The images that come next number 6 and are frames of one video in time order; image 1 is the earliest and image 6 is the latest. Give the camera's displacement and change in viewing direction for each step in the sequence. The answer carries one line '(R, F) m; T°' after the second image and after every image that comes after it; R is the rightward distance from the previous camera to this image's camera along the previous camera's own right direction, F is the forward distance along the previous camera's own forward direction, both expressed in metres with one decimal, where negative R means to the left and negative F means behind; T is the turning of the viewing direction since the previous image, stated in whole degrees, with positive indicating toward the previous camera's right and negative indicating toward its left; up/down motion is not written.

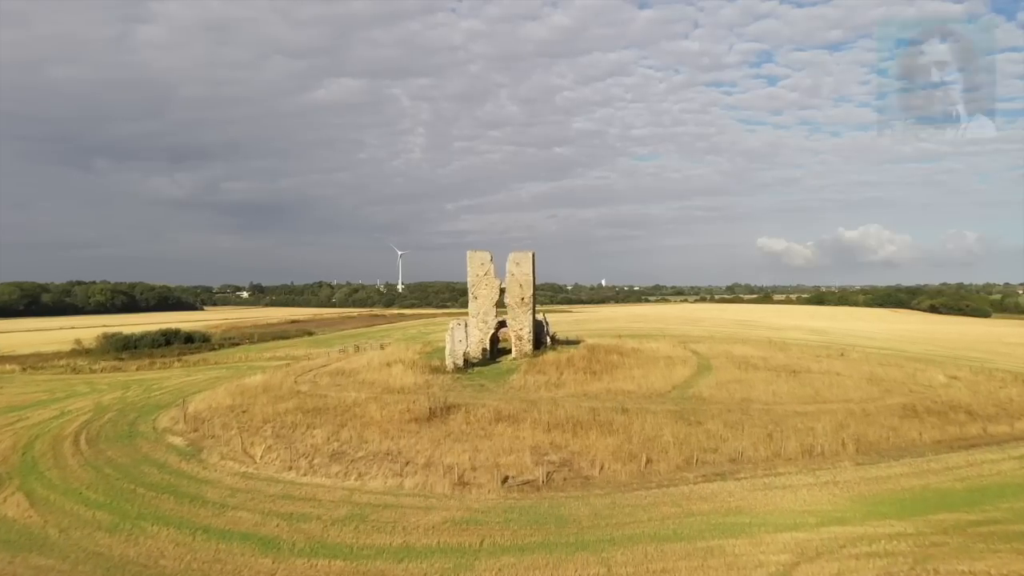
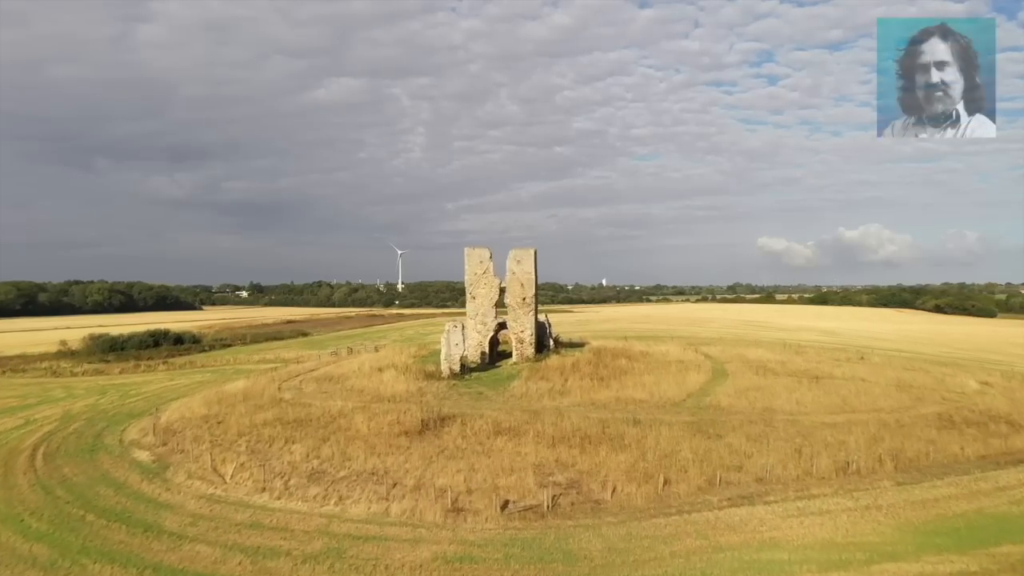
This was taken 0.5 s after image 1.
(0.0, +1.8) m; 0°
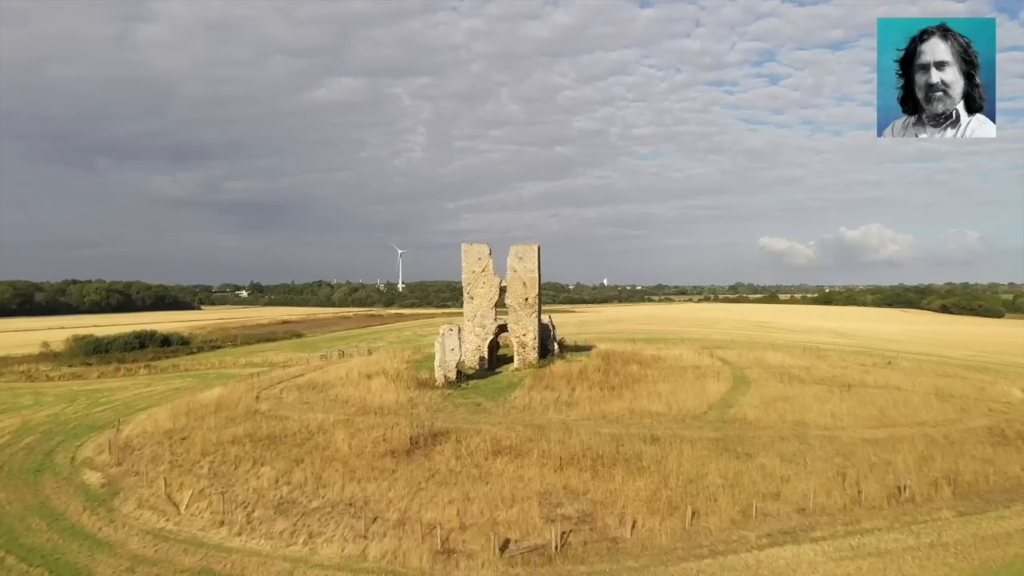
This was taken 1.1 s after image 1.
(0.0, +2.1) m; 0°
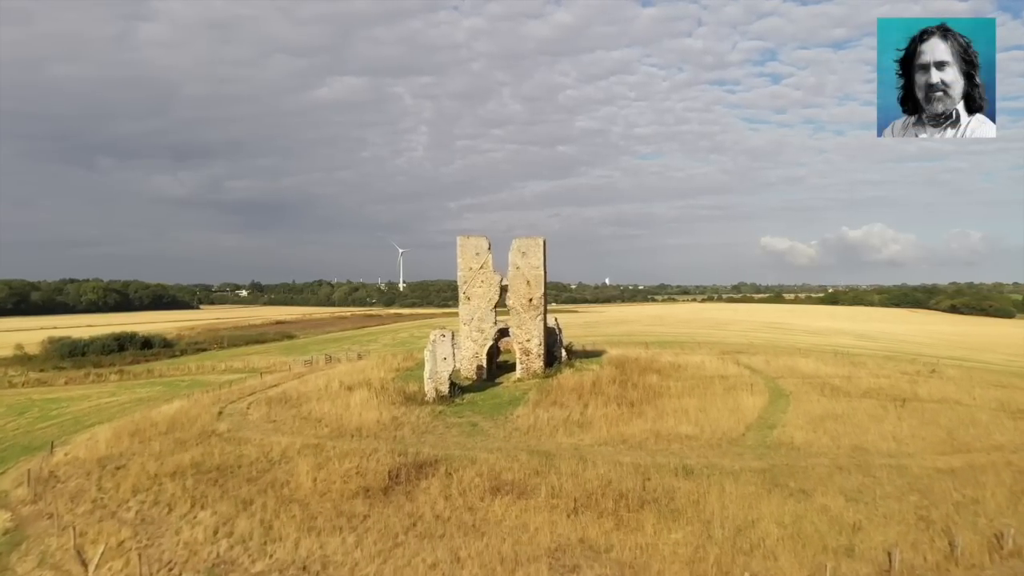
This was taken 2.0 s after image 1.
(0.0, +2.8) m; 0°
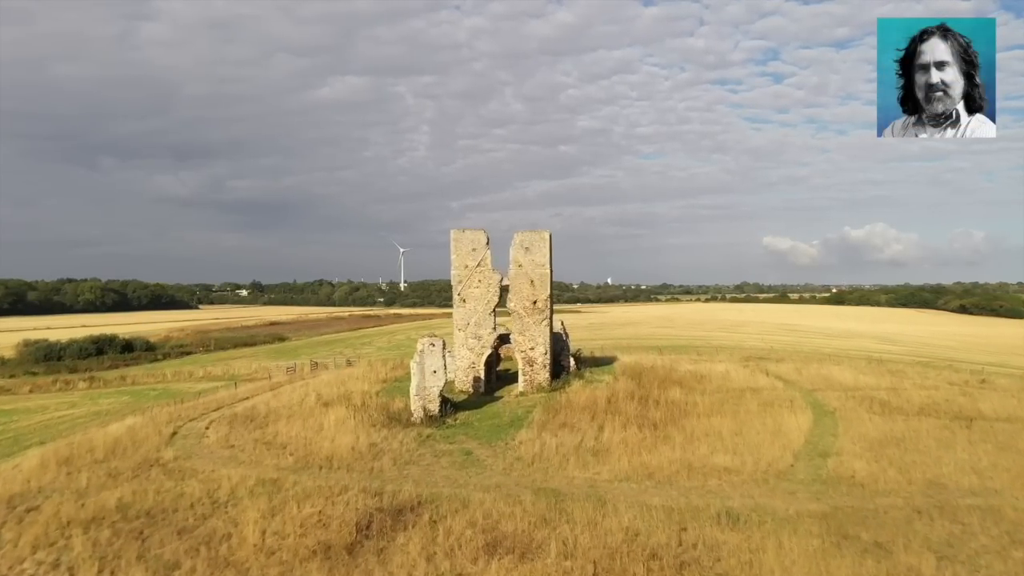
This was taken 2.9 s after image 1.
(0.0, +2.6) m; 0°
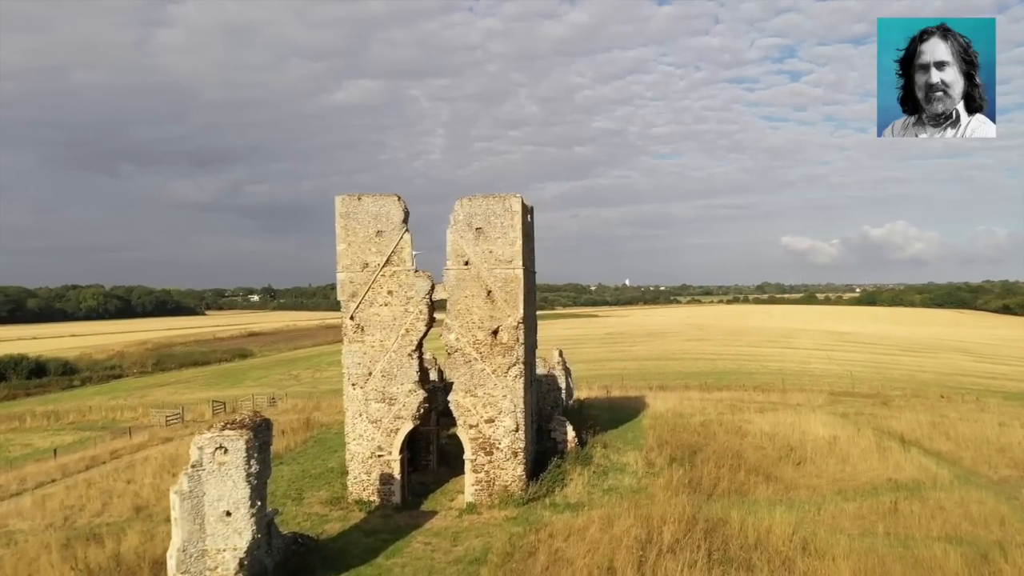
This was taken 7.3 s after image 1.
(+0.9, +8.6) m; -1°
